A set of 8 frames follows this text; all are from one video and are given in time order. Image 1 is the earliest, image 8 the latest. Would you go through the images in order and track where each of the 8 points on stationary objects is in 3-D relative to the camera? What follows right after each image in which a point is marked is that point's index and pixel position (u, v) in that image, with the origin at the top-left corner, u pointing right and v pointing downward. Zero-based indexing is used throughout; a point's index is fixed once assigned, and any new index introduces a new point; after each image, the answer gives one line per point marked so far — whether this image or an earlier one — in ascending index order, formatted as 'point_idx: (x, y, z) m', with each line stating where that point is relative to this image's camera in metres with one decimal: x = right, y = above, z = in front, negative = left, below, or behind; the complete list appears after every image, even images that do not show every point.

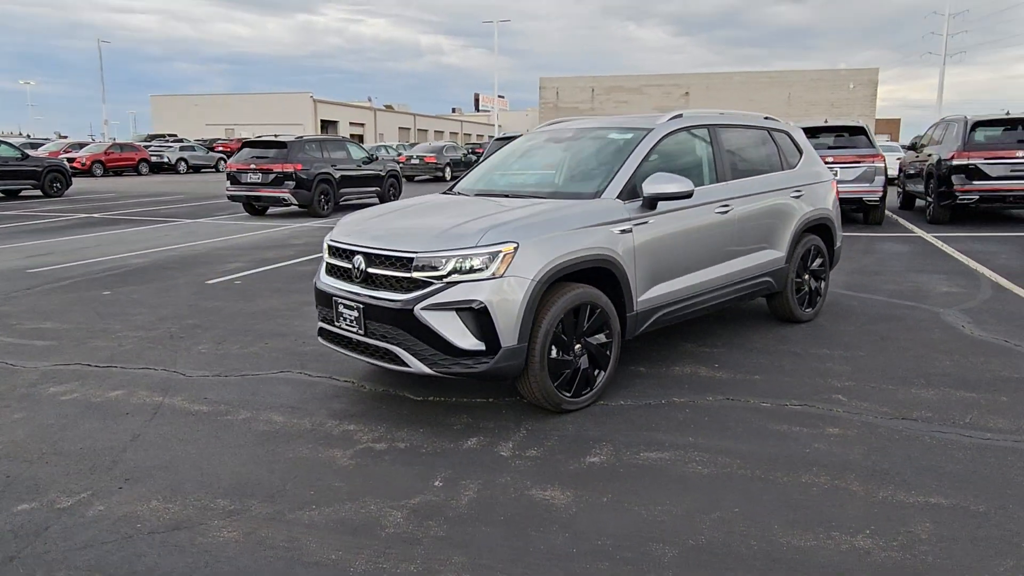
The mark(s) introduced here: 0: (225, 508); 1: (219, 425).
0: (-1.3, -1.0, +3.3) m
1: (-1.7, -0.8, +4.3) m
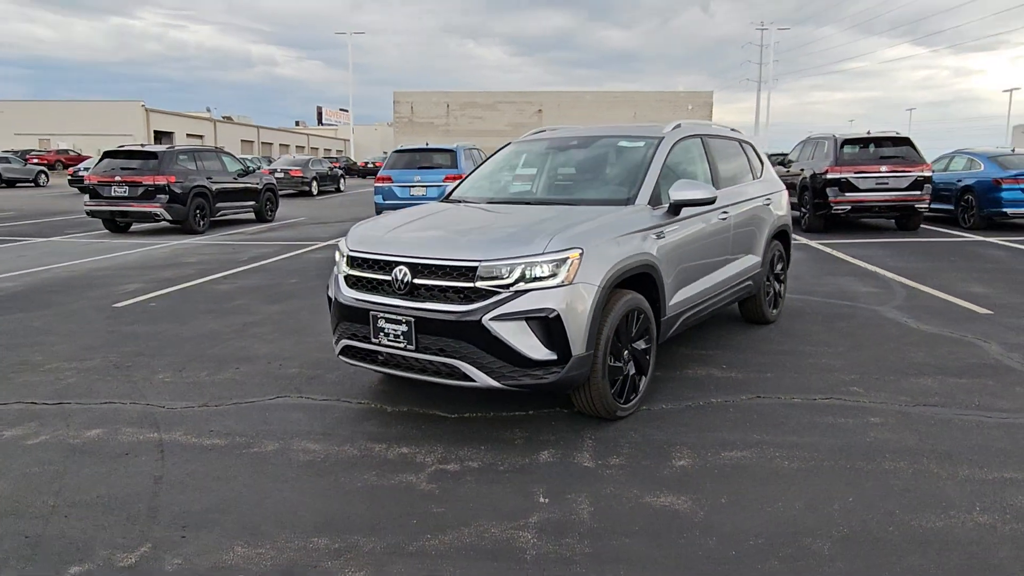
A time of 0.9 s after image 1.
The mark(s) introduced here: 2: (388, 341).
0: (-0.7, -1.0, +3.0) m
1: (-1.4, -0.9, +3.9) m
2: (-0.7, -0.3, +4.1) m
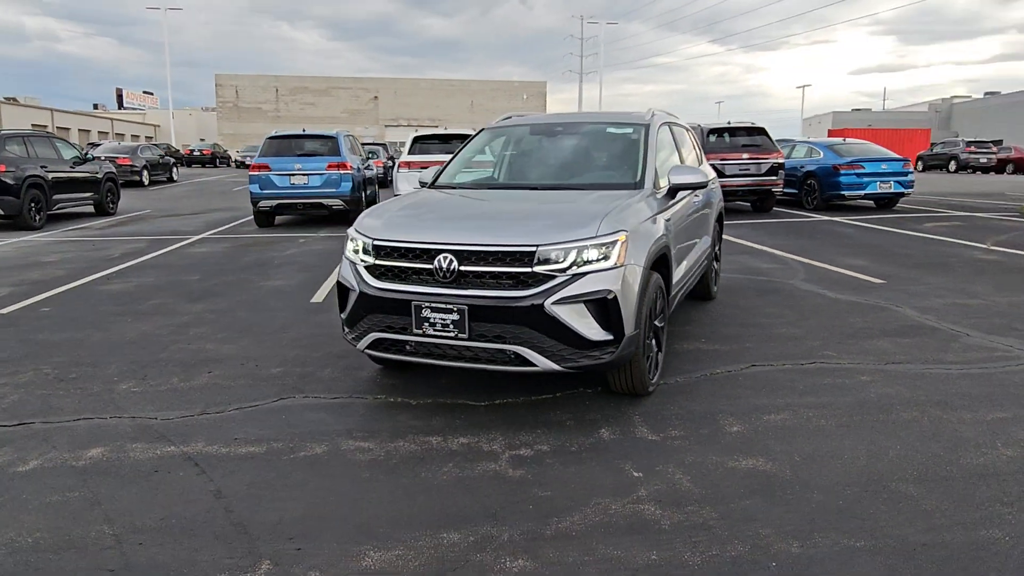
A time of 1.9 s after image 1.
0: (-0.2, -1.0, +2.9) m
1: (-1.0, -0.9, +3.7) m
2: (-0.4, -0.2, +4.0) m
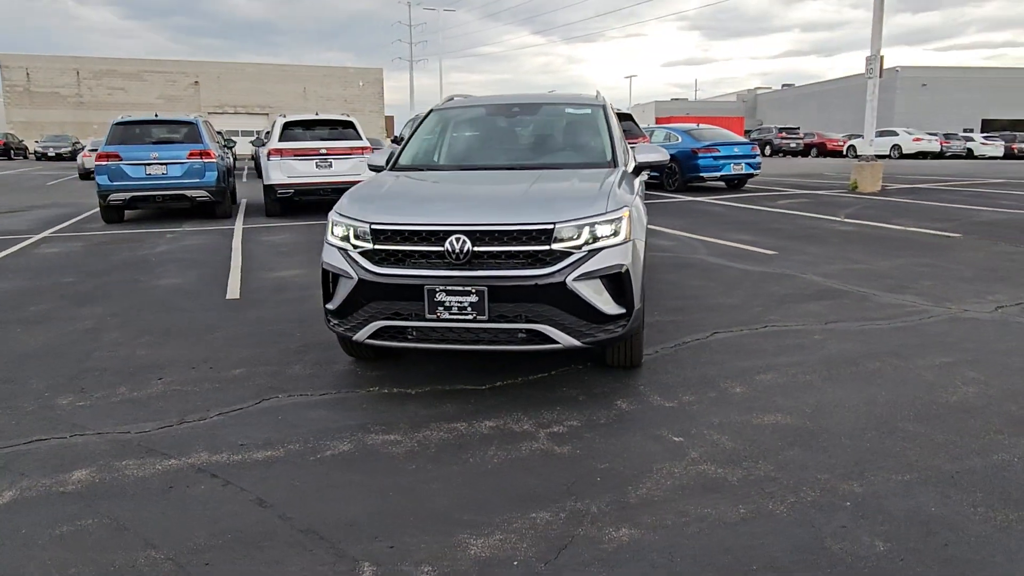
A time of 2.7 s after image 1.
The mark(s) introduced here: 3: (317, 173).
0: (+0.2, -0.9, +2.9) m
1: (-0.8, -0.8, +3.4) m
2: (-0.3, -0.1, +3.9) m
3: (-3.7, +2.2, +13.9) m
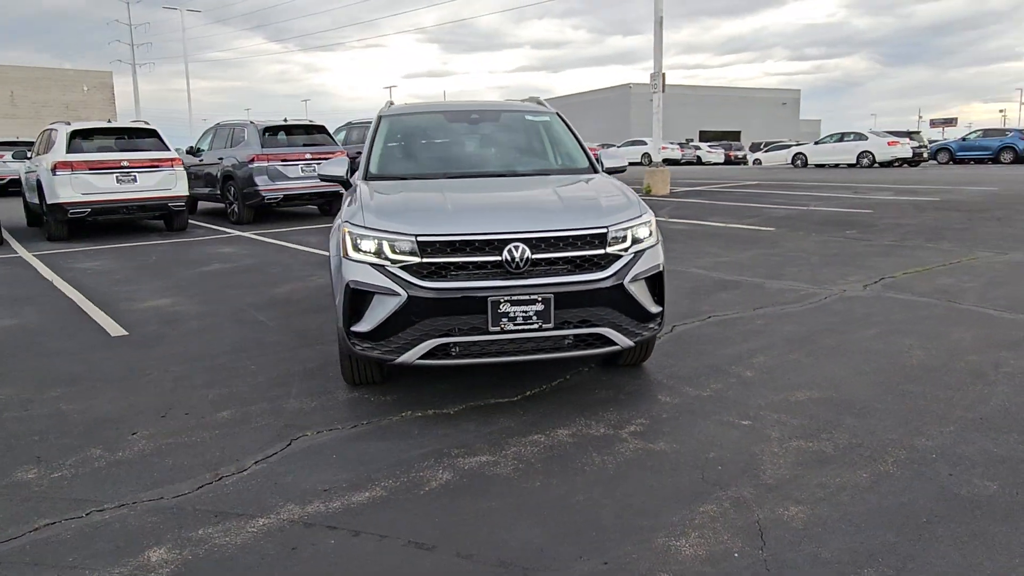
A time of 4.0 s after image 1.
0: (+0.9, -0.9, +3.0) m
1: (-0.3, -0.9, +3.2) m
2: (0.0, -0.2, +3.8) m
3: (-6.5, +1.6, +12.2) m
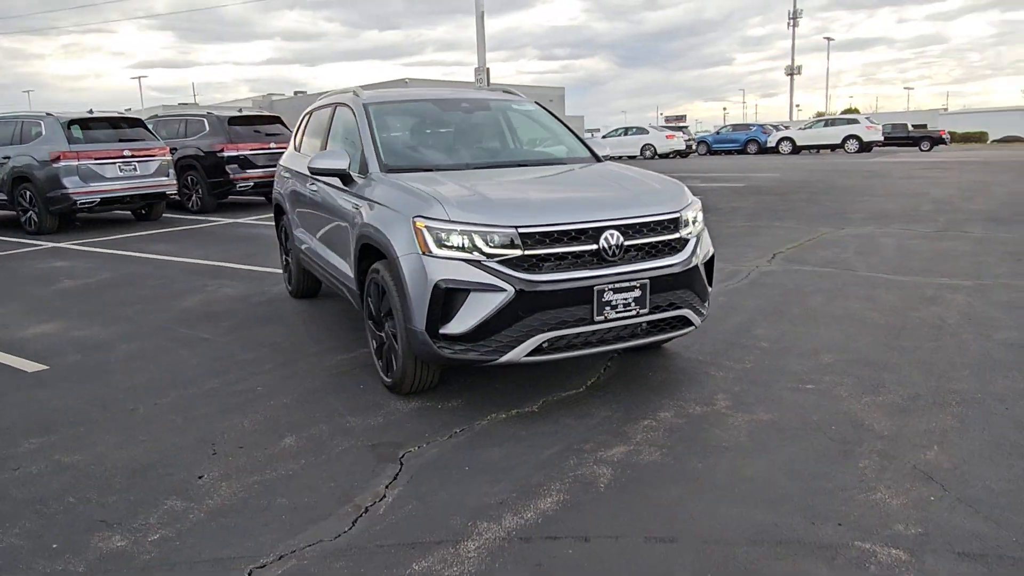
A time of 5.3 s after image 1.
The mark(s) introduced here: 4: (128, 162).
0: (+1.6, -0.8, +3.3) m
1: (+0.5, -0.8, +3.1) m
2: (+0.5, -0.1, +3.8) m
3: (-8.3, +1.2, +9.8) m
4: (-6.5, +2.1, +12.4) m
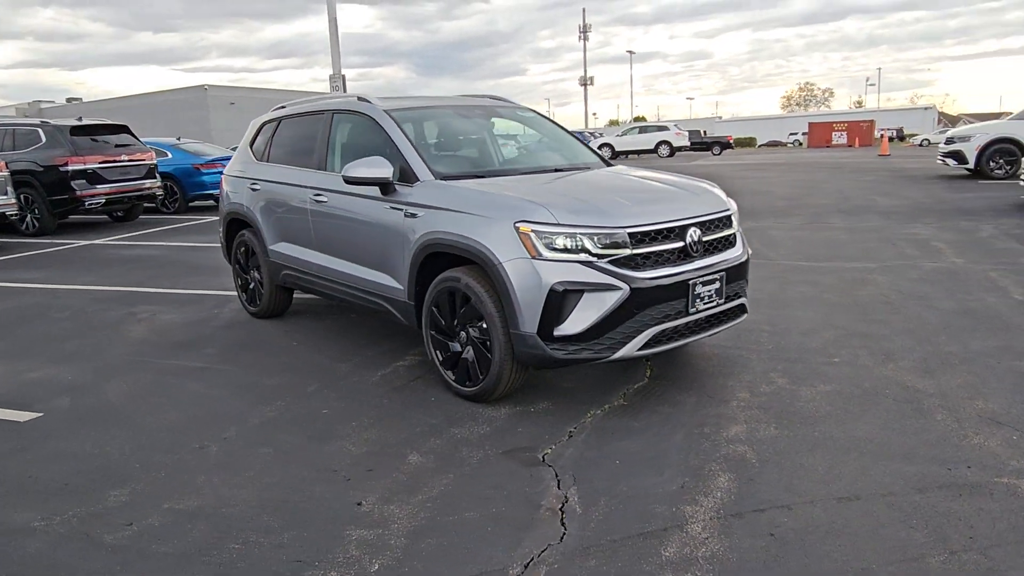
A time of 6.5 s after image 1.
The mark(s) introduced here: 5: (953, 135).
0: (+2.3, -0.7, +3.9) m
1: (+1.2, -0.8, +3.4) m
2: (+1.0, -0.1, +4.1) m
3: (-9.1, +0.6, +7.7) m
4: (-8.0, +1.6, +10.7) m
5: (+9.4, +3.2, +15.7) m
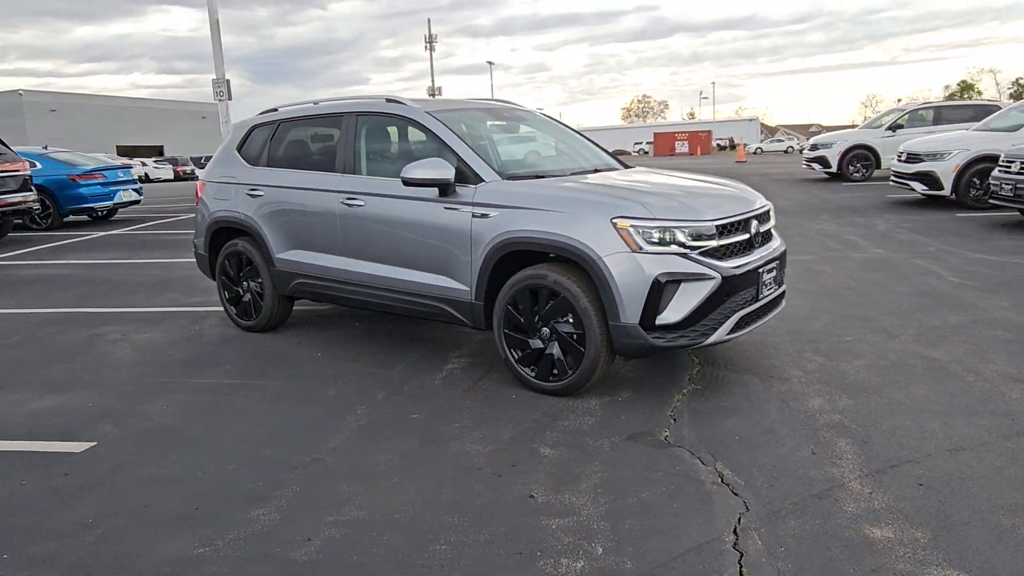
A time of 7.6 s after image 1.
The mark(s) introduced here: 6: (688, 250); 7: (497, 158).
0: (+2.8, -0.5, +4.5) m
1: (+1.8, -0.7, +3.9) m
2: (+1.5, 0.0, +4.4) m
3: (-9.1, +0.2, +5.9) m
4: (-8.8, +1.2, +9.1) m
5: (+7.2, +3.5, +17.5) m
6: (+1.0, +0.2, +4.0) m
7: (-0.1, +0.8, +4.8) m
